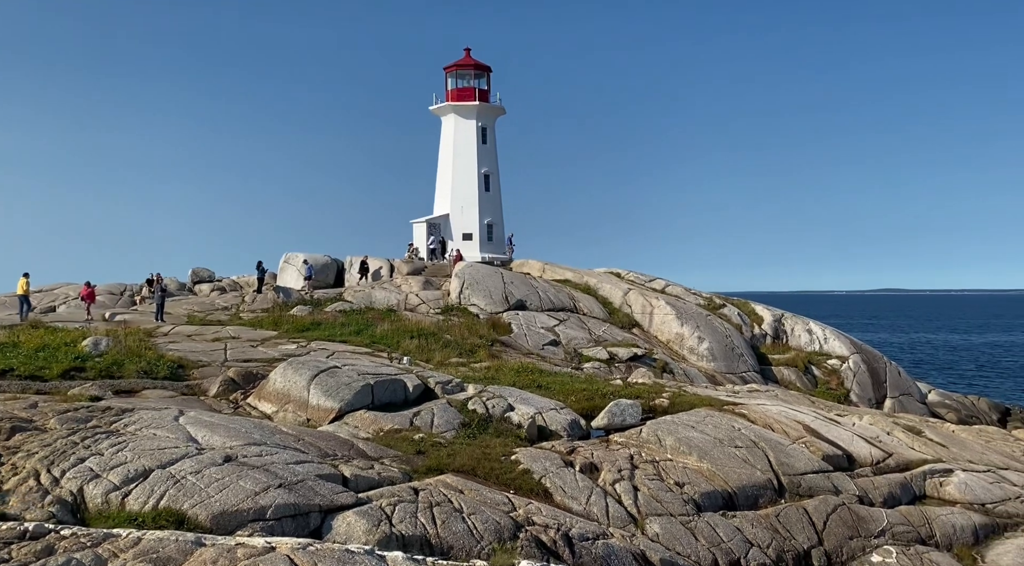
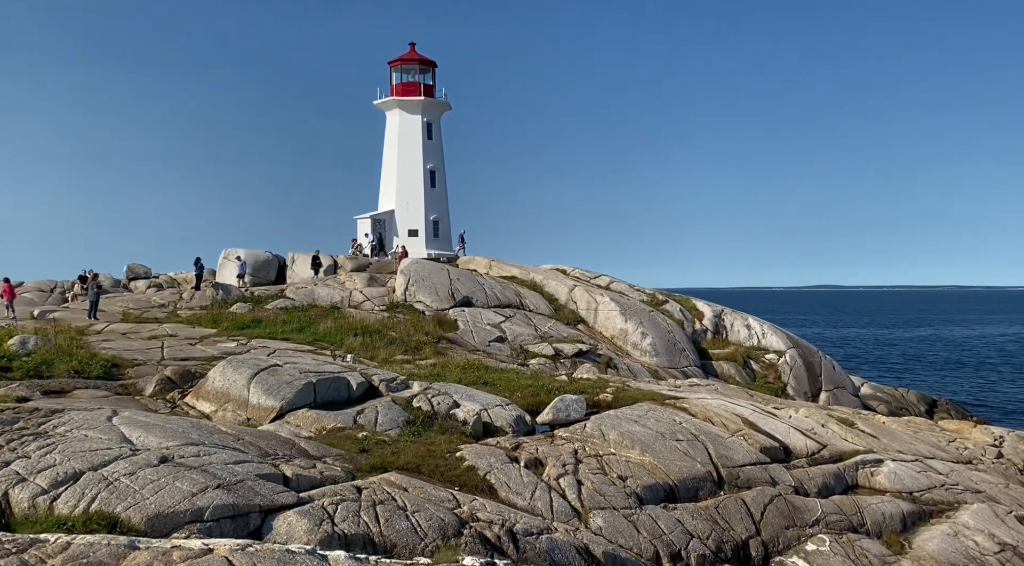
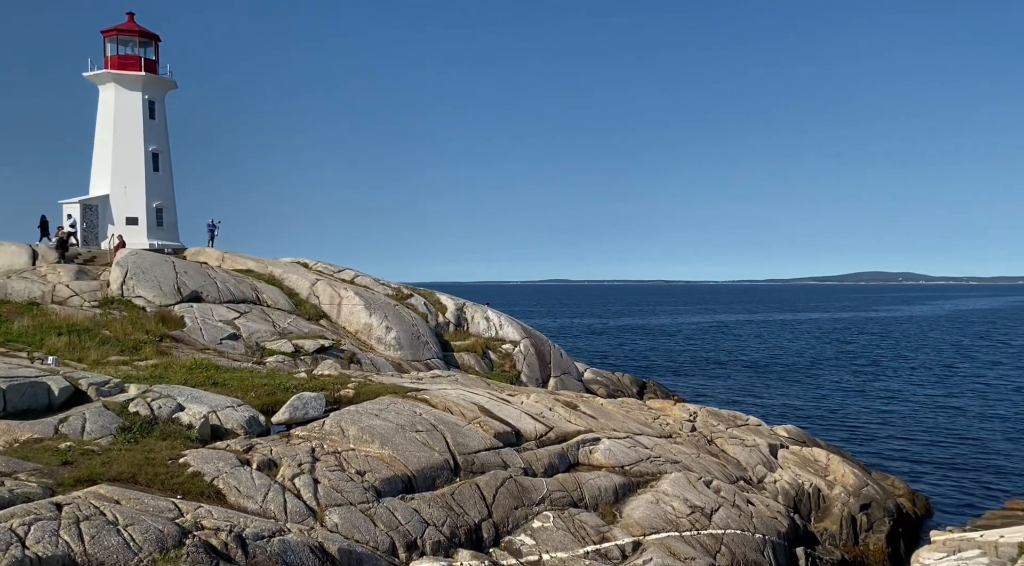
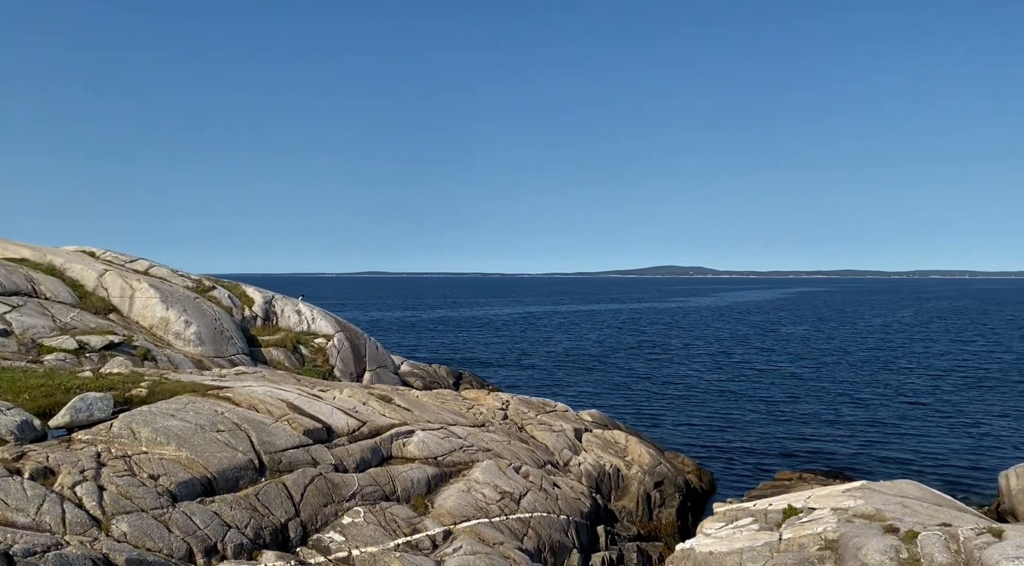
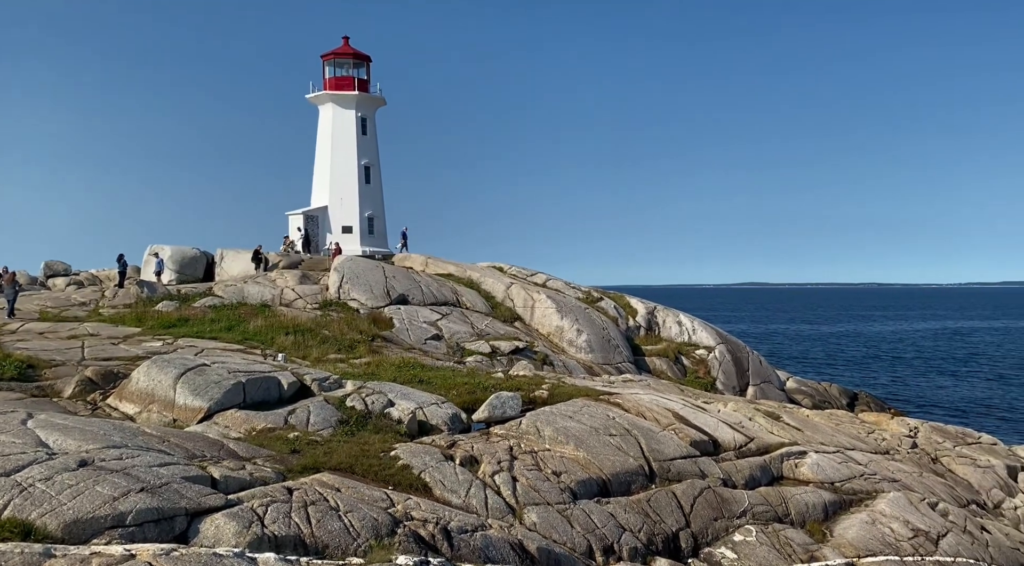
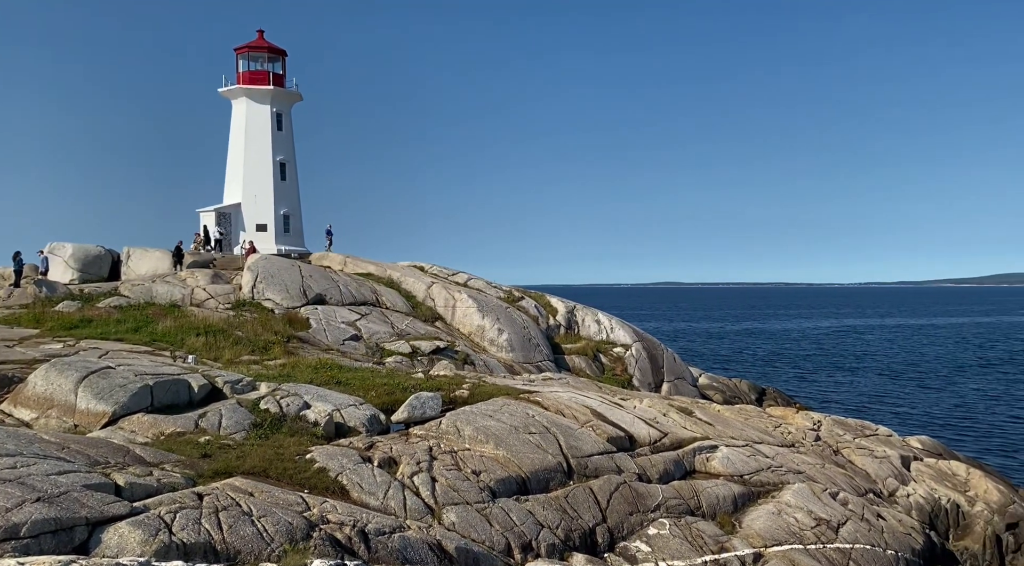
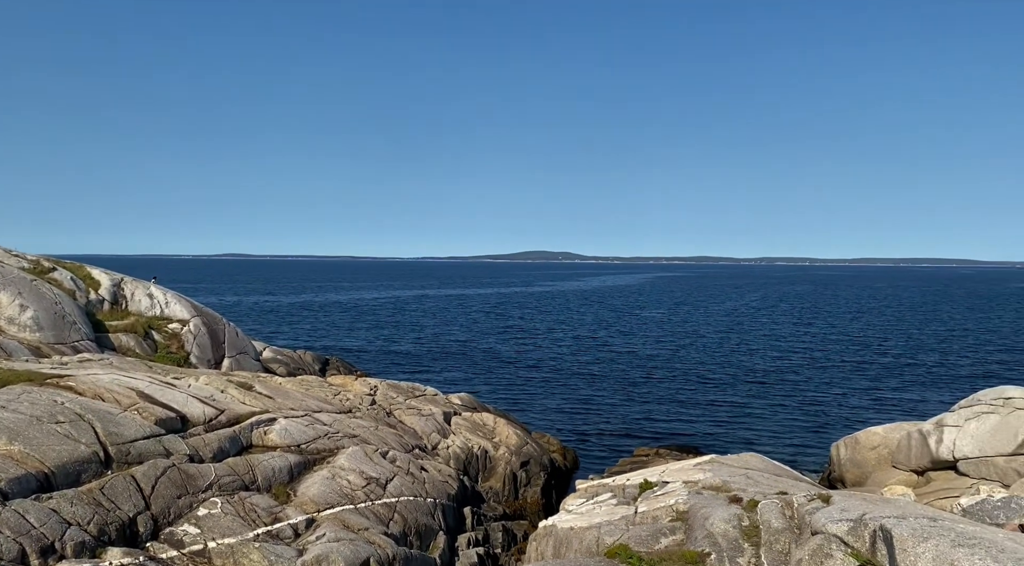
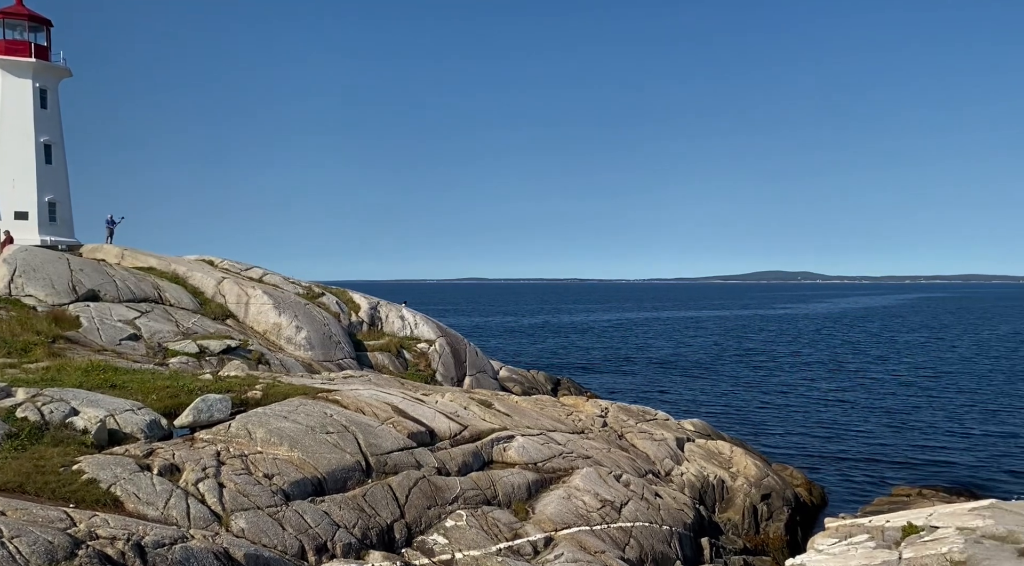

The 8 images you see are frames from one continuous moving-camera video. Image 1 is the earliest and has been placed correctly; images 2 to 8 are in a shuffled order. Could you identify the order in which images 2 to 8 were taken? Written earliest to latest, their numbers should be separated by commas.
2, 5, 6, 3, 8, 4, 7
